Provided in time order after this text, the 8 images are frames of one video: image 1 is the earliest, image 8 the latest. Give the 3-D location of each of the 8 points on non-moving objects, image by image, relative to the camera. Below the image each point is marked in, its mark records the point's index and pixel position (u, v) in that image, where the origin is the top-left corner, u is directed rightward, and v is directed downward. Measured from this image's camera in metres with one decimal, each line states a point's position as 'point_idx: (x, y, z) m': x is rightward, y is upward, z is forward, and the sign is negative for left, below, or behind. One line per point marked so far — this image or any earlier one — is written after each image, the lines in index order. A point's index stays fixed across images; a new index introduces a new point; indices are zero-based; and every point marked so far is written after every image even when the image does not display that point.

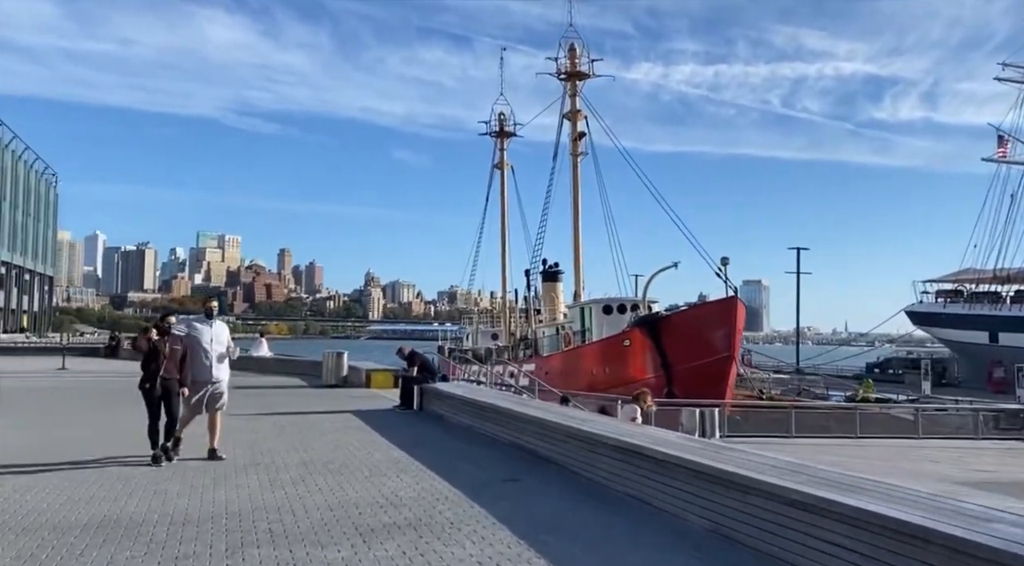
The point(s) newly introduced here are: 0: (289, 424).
0: (-3.4, -2.1, +13.4) m
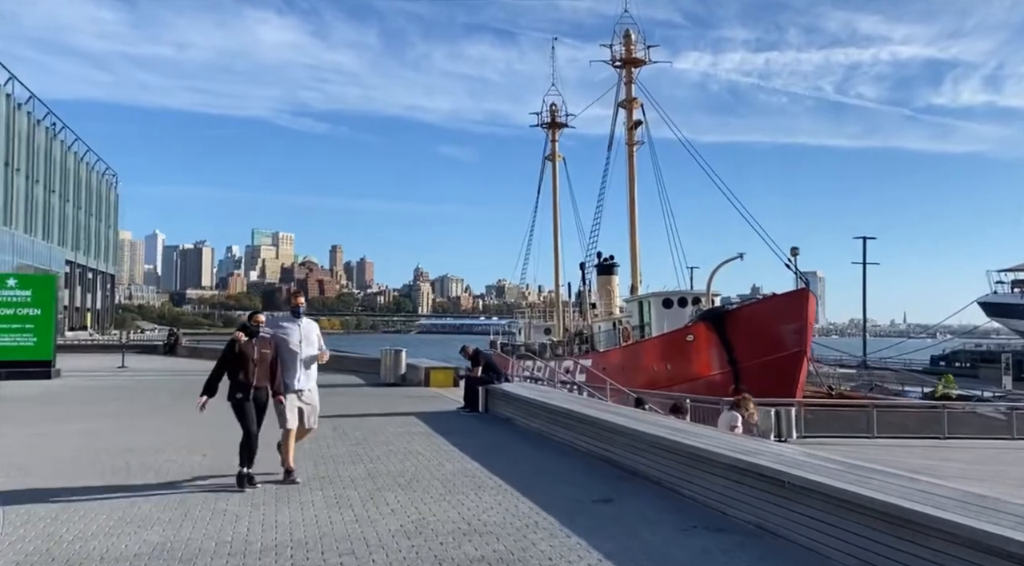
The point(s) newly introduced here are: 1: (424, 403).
0: (-2.3, -2.1, +12.7) m
1: (-1.7, -2.3, +16.4) m
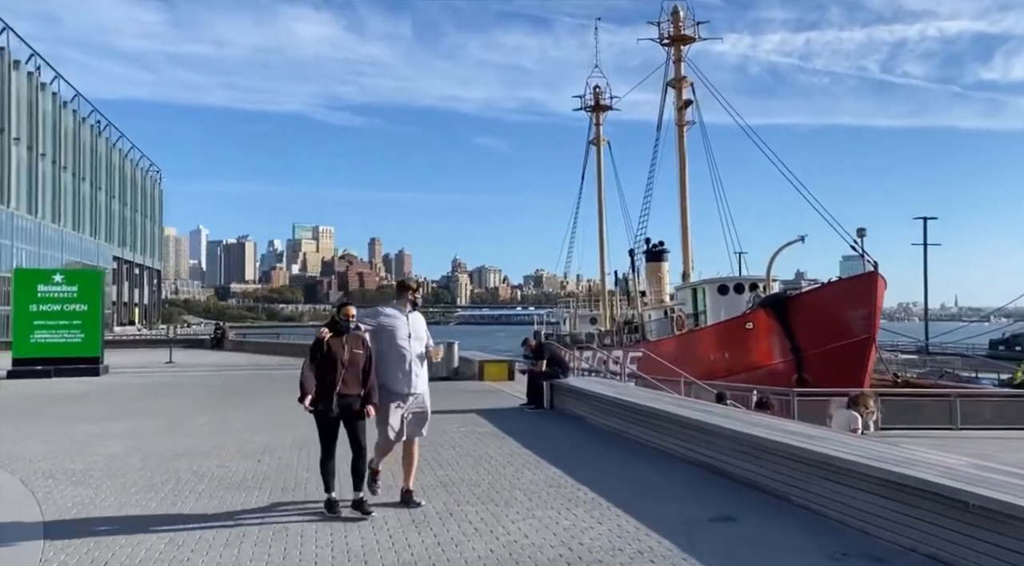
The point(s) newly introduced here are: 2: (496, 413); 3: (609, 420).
0: (-1.3, -1.9, +11.9) m
1: (-0.5, -2.0, +15.5) m
2: (-0.2, -2.0, +13.0) m
3: (+1.3, -1.7, +10.8) m
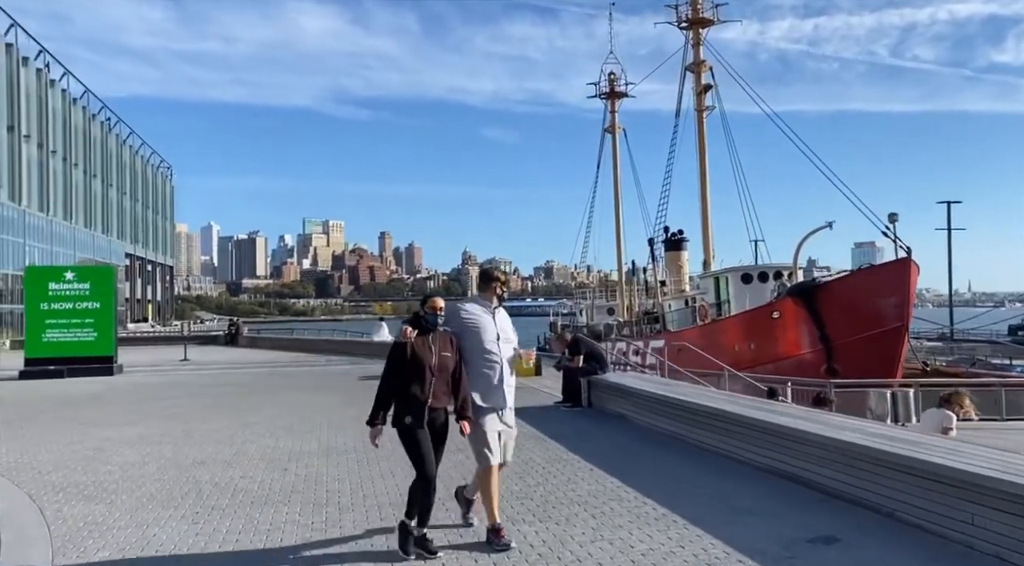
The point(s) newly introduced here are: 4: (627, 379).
0: (-0.8, -1.8, +11.2) m
1: (0.0, -1.9, +14.8) m
2: (+0.3, -1.8, +12.3) m
3: (+1.7, -1.6, +10.0) m
4: (+1.6, -1.3, +11.6) m
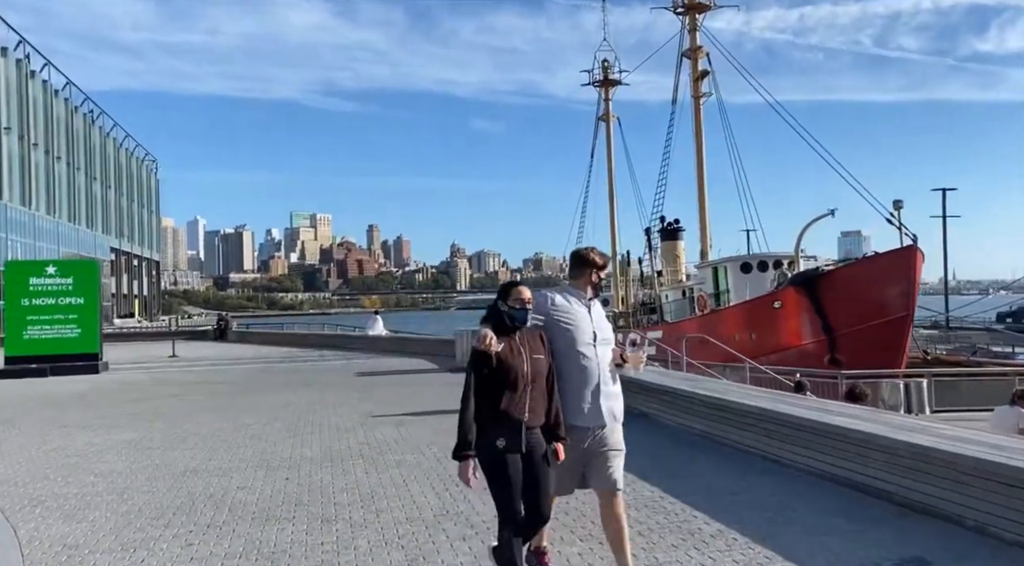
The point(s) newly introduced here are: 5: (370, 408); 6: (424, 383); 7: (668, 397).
0: (-0.7, -1.7, +10.5) m
1: (+0.1, -1.7, +14.1) m
2: (+0.4, -1.7, +11.6) m
3: (+1.9, -1.5, +9.4) m
4: (+1.7, -1.2, +11.0) m
5: (-2.0, -1.8, +12.0) m
6: (-1.5, -1.8, +15.1) m
7: (+1.8, -1.3, +9.9) m
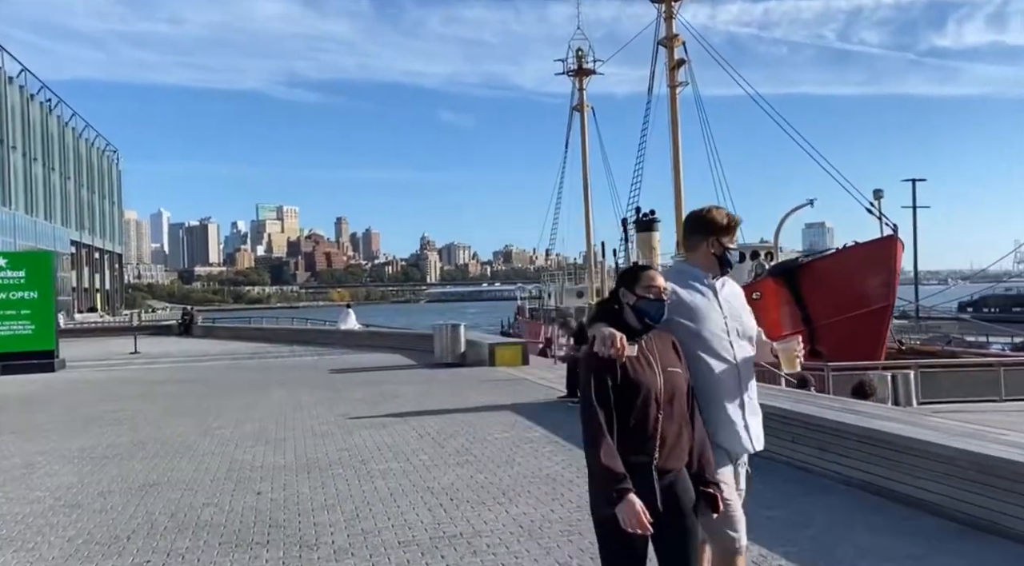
0: (-0.8, -1.6, +9.7) m
1: (-0.1, -1.6, +13.4) m
2: (+0.3, -1.6, +10.9) m
3: (+1.8, -1.4, +8.7) m
4: (+1.6, -1.0, +10.3) m
5: (-2.2, -1.7, +11.2) m
6: (-1.8, -1.7, +14.3) m
7: (+1.7, -1.2, +9.3) m
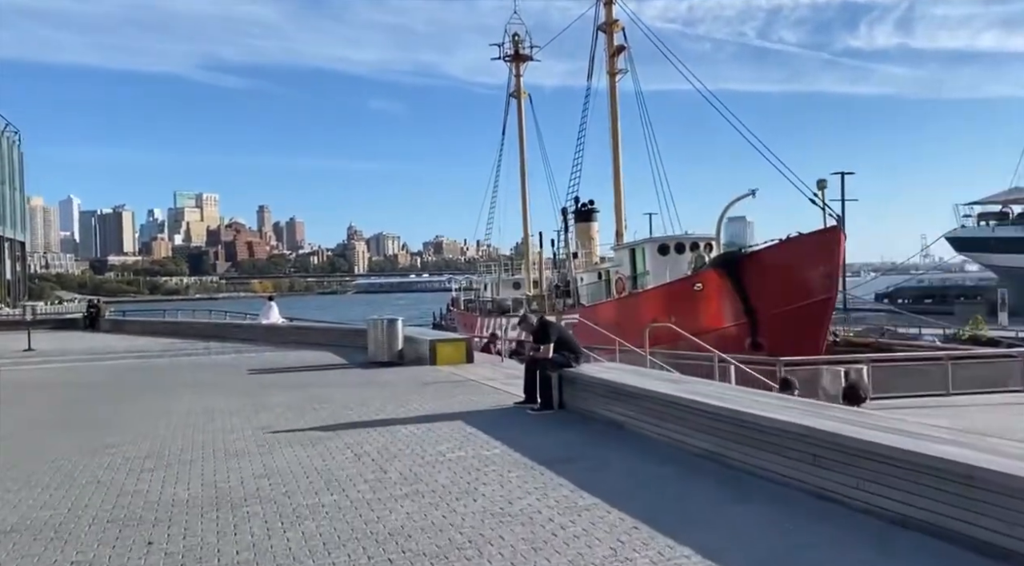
0: (-1.3, -1.5, +8.3) m
1: (-0.9, -1.5, +12.0) m
2: (-0.3, -1.5, +9.6) m
3: (+1.4, -1.3, +7.5) m
4: (+1.1, -0.9, +9.1) m
5: (-2.8, -1.5, +9.7) m
6: (-2.7, -1.5, +12.7) m
7: (+1.2, -1.1, +8.1) m
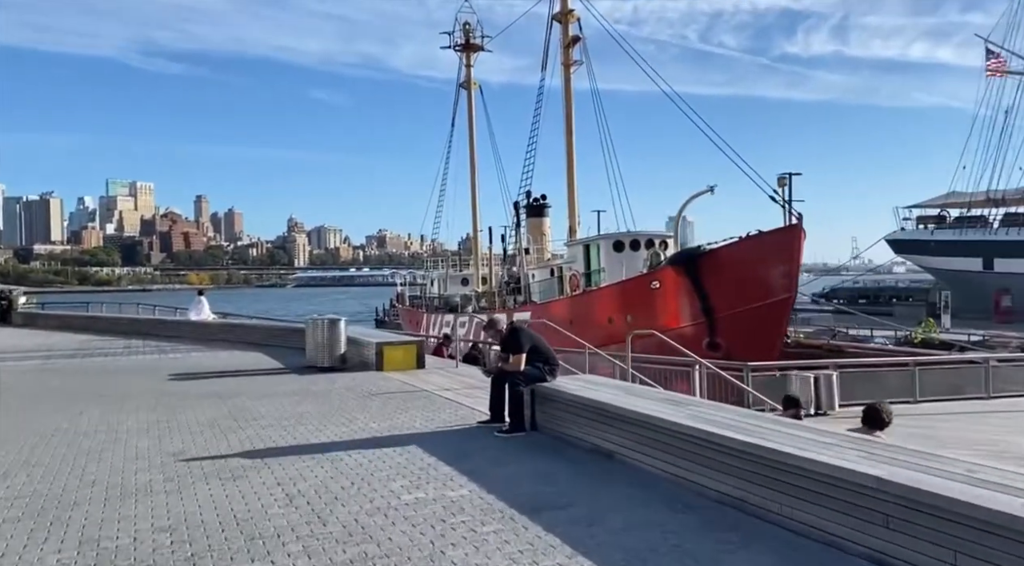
0: (-1.5, -1.5, +6.8) m
1: (-1.4, -1.4, +10.5) m
2: (-0.7, -1.5, +8.1) m
3: (+1.2, -1.3, +6.2) m
4: (+0.8, -1.0, +7.7) m
5: (-3.1, -1.5, +8.1) m
6: (-3.2, -1.5, +11.2) m
7: (+1.0, -1.1, +6.7) m
